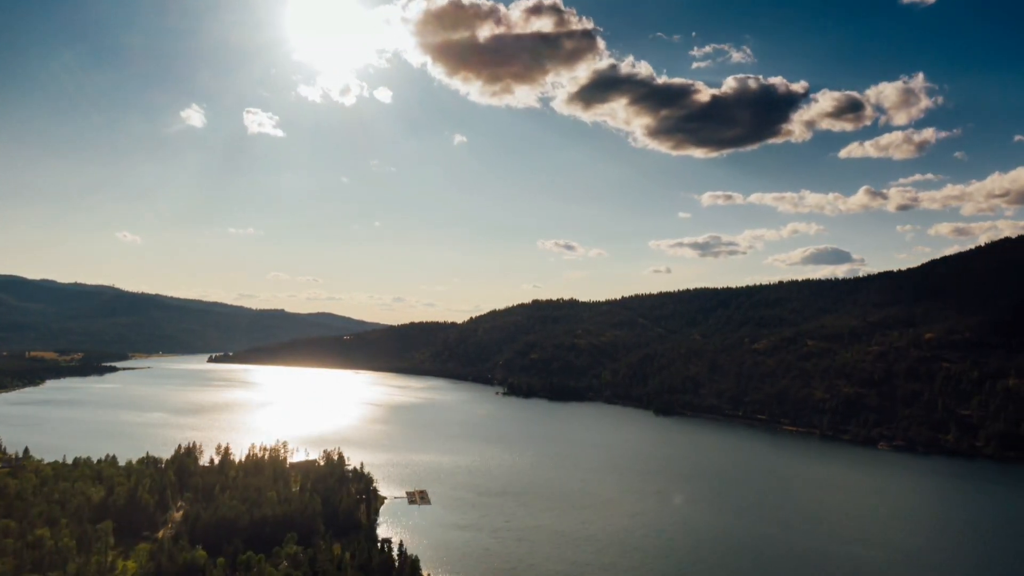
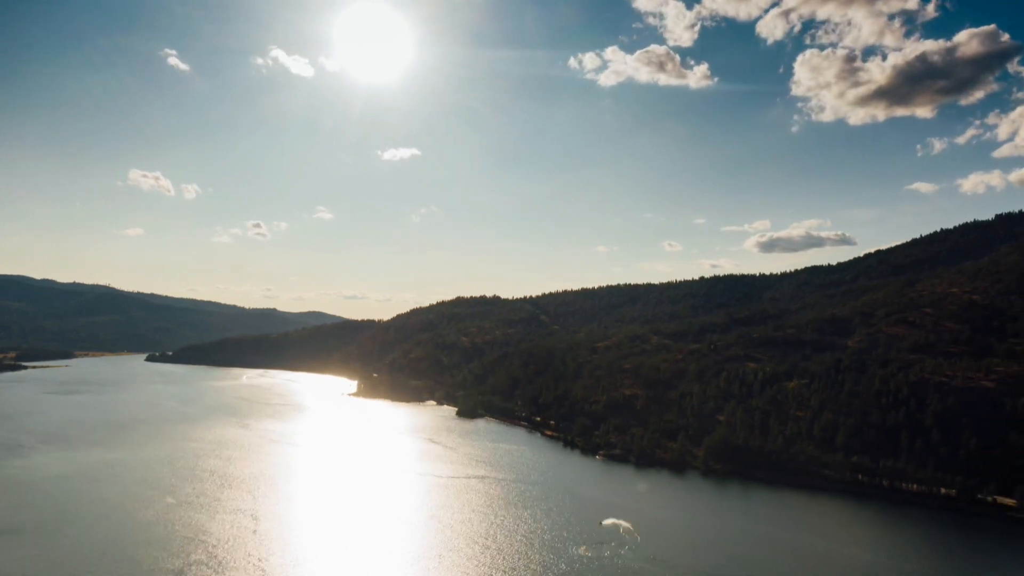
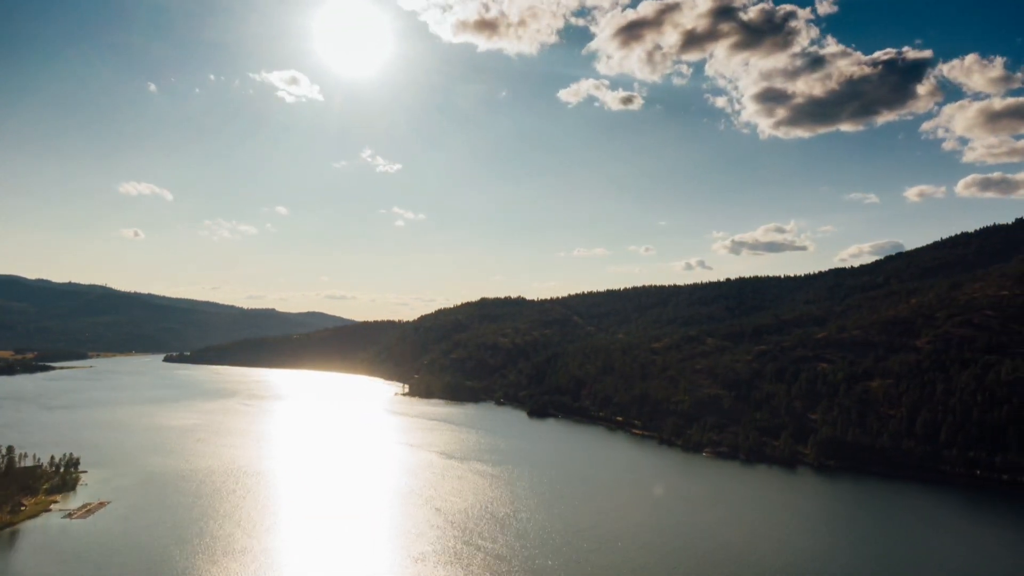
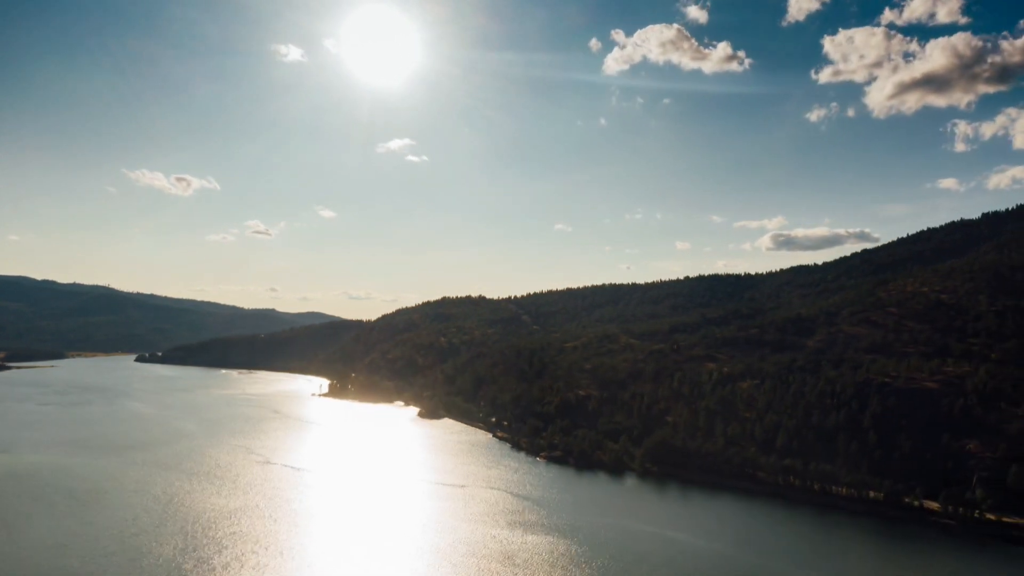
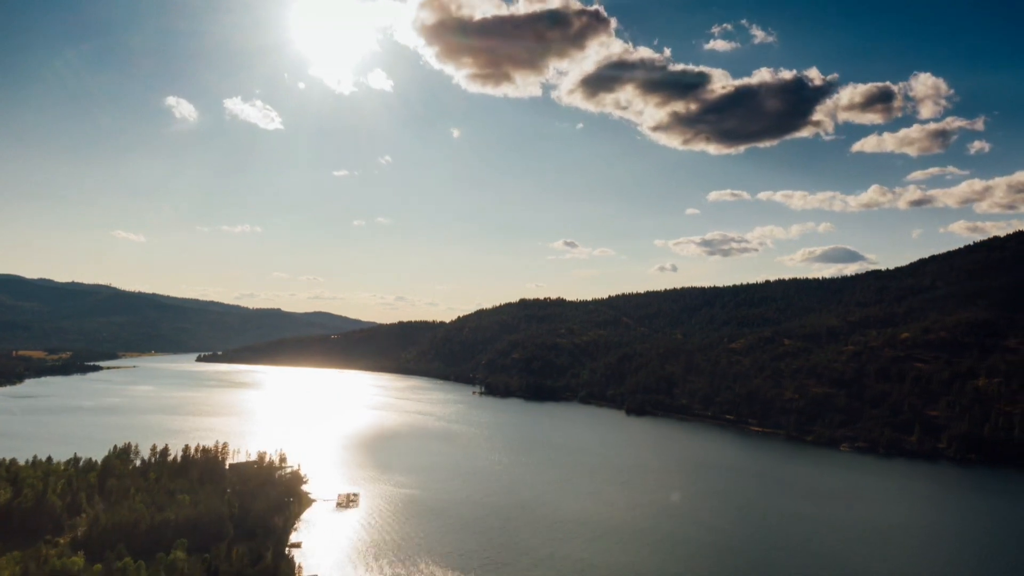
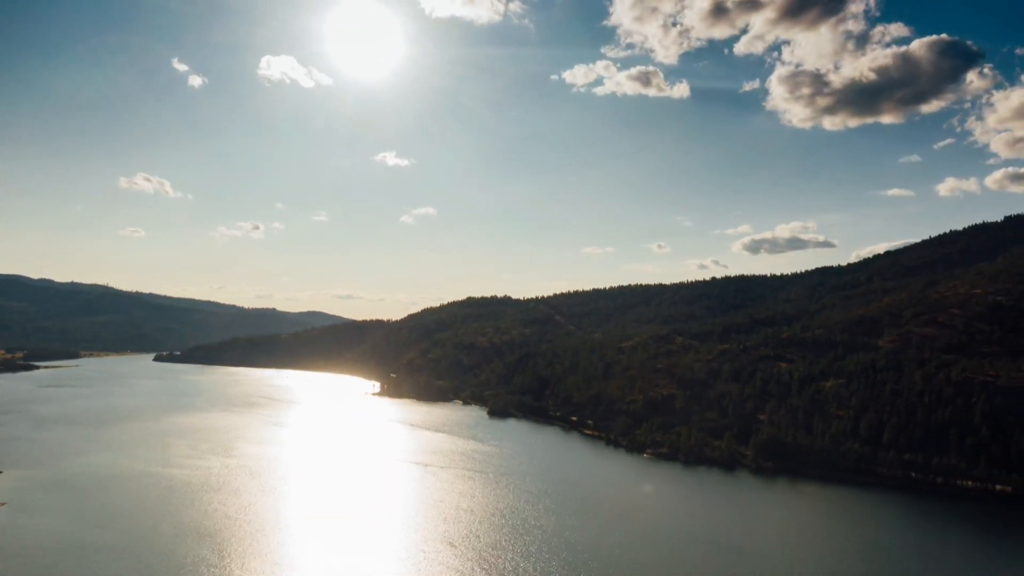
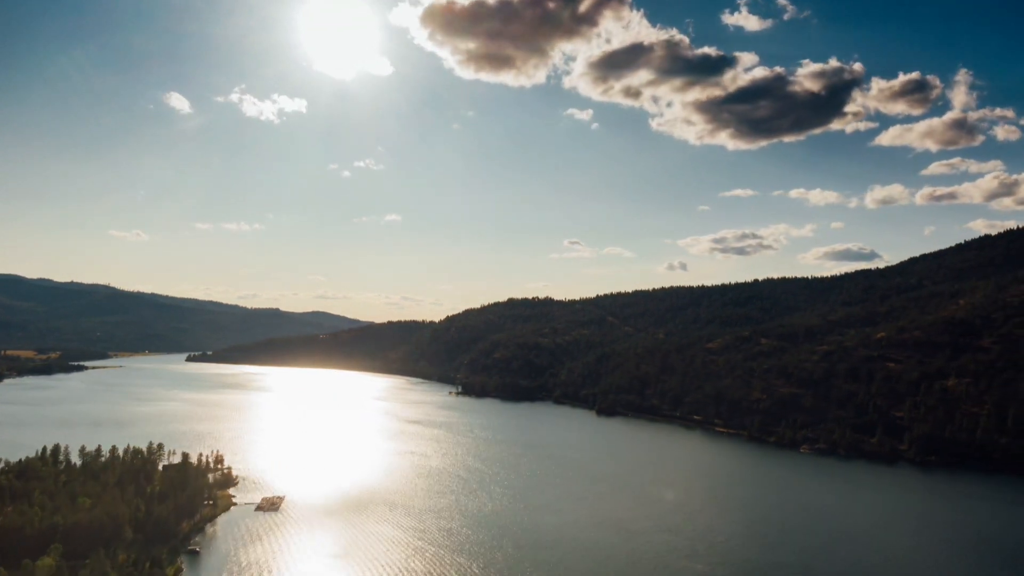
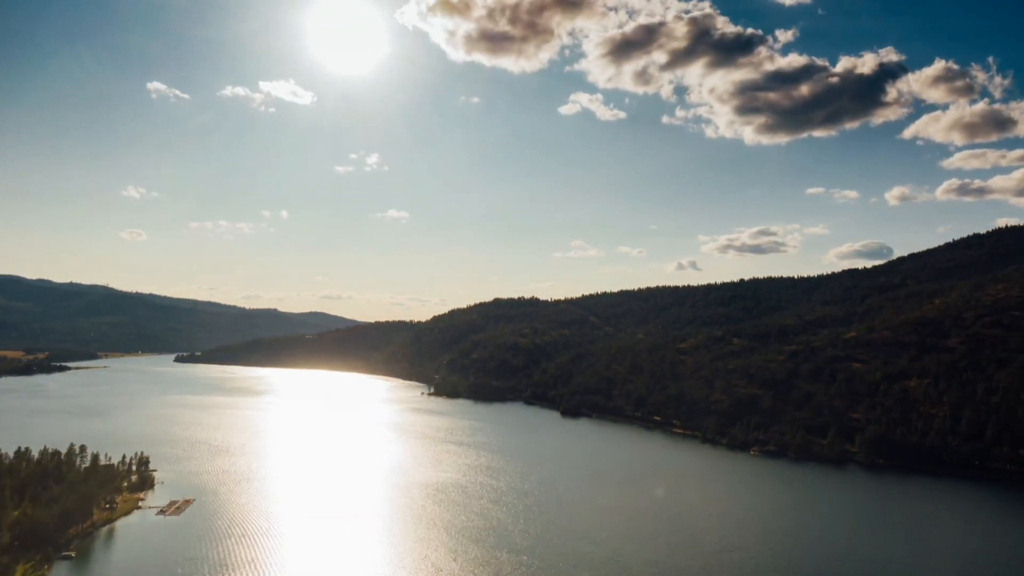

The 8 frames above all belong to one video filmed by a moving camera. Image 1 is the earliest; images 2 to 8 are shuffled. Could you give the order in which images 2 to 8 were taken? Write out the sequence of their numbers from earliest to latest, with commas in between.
5, 7, 8, 3, 6, 2, 4
